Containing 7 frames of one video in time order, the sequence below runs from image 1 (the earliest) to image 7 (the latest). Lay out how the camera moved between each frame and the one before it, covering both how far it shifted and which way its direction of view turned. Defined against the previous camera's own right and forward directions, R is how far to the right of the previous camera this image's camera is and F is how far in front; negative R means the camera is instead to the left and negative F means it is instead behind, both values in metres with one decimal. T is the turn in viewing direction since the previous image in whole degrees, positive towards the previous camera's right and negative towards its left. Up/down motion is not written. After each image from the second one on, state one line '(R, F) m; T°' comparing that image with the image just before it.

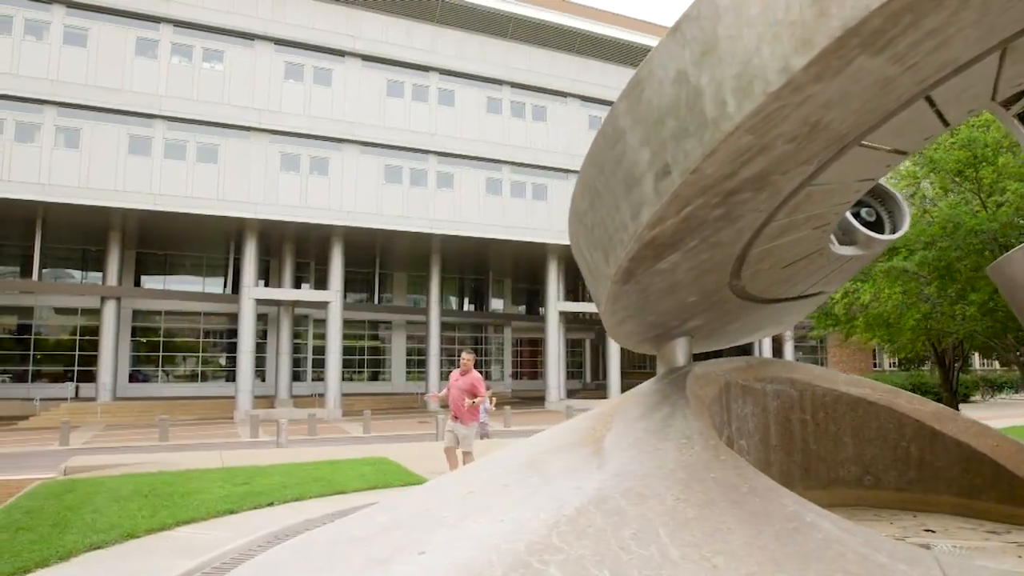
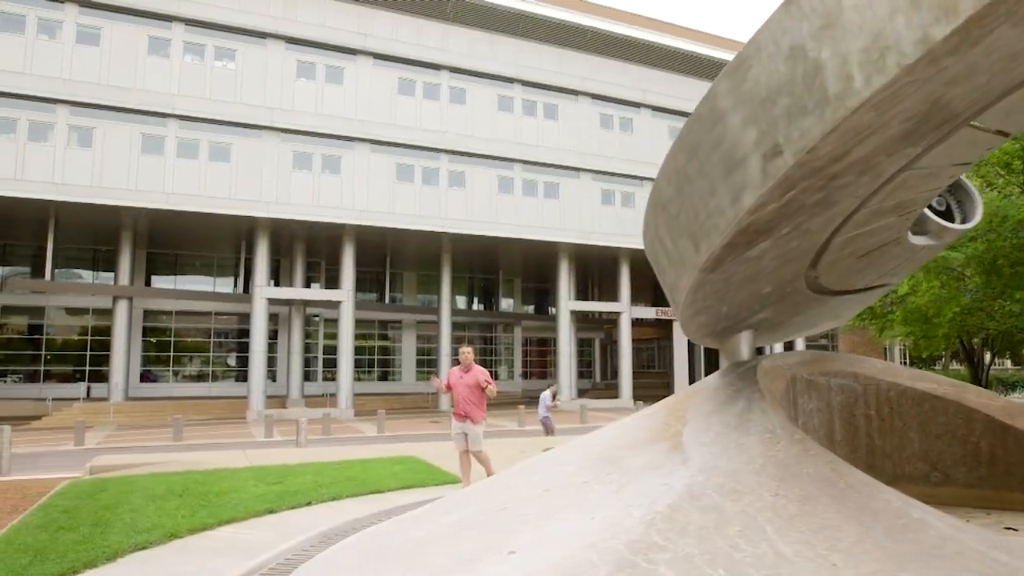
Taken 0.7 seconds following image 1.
(-0.4, +0.1) m; 0°
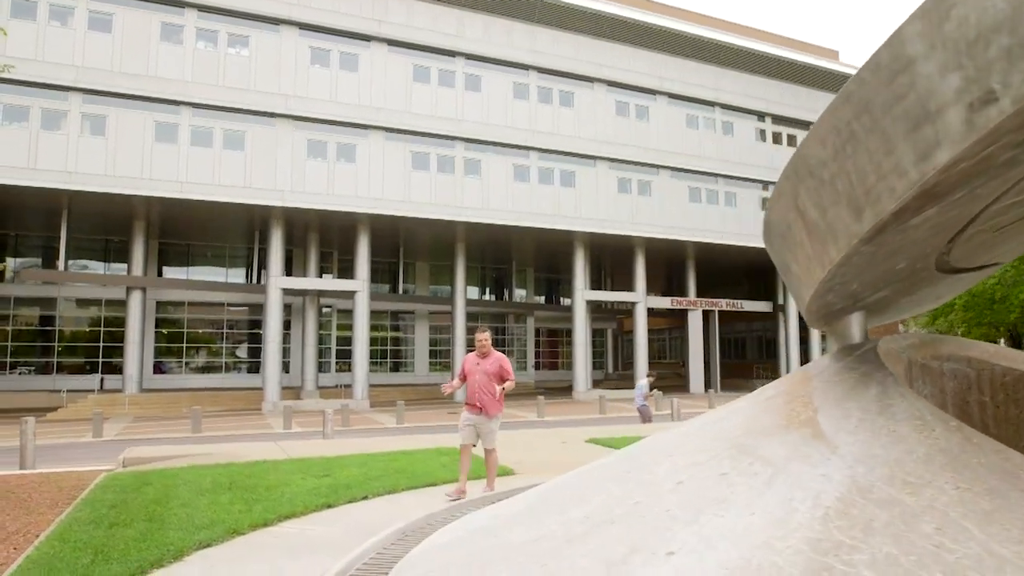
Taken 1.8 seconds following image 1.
(-0.6, +0.4) m; 0°
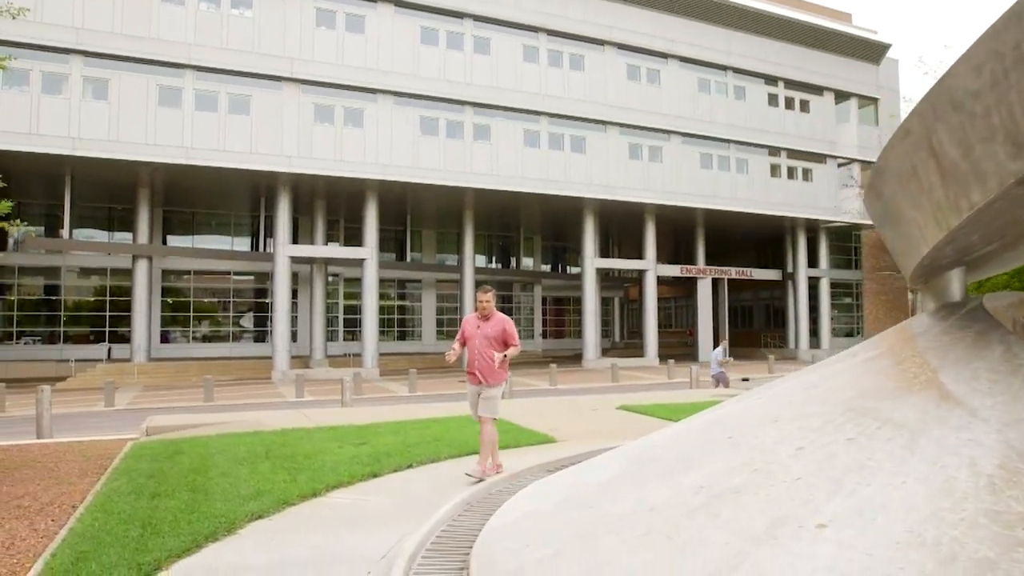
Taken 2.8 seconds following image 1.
(-0.5, +0.3) m; 0°
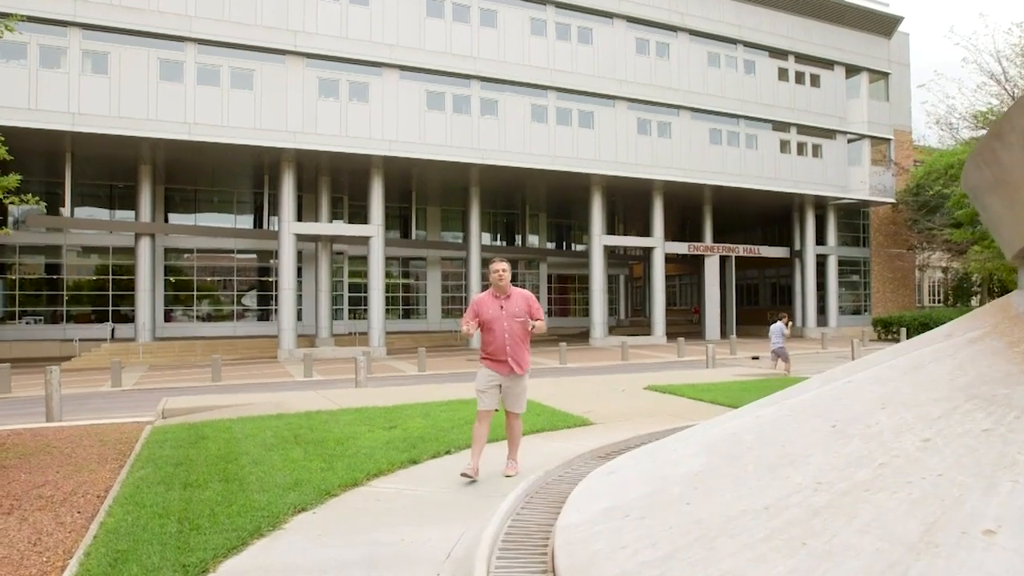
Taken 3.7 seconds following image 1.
(-0.4, +0.4) m; 0°
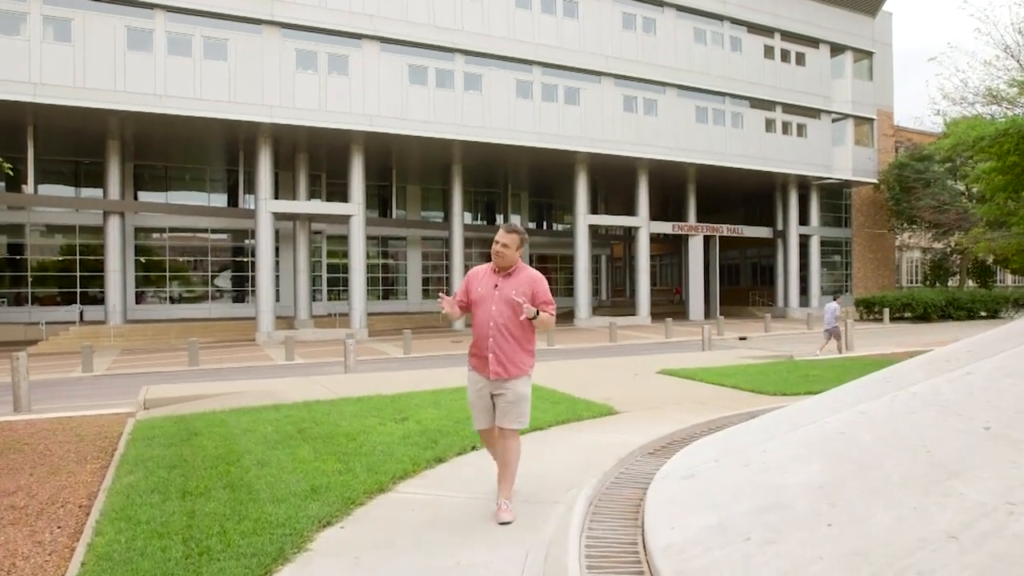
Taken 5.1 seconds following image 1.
(-0.5, +0.7) m; +2°
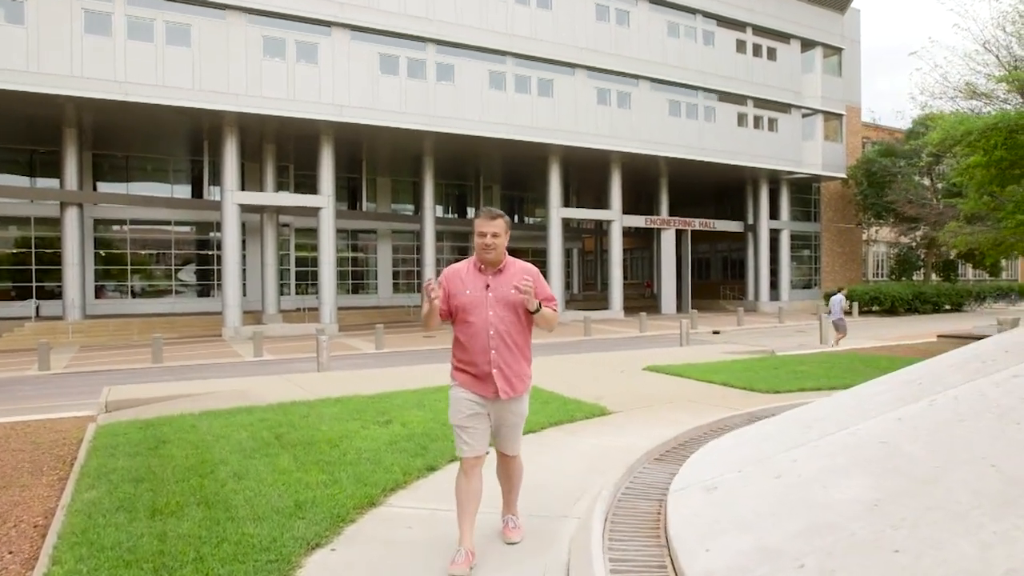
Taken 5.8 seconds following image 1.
(-0.2, +0.4) m; +2°
